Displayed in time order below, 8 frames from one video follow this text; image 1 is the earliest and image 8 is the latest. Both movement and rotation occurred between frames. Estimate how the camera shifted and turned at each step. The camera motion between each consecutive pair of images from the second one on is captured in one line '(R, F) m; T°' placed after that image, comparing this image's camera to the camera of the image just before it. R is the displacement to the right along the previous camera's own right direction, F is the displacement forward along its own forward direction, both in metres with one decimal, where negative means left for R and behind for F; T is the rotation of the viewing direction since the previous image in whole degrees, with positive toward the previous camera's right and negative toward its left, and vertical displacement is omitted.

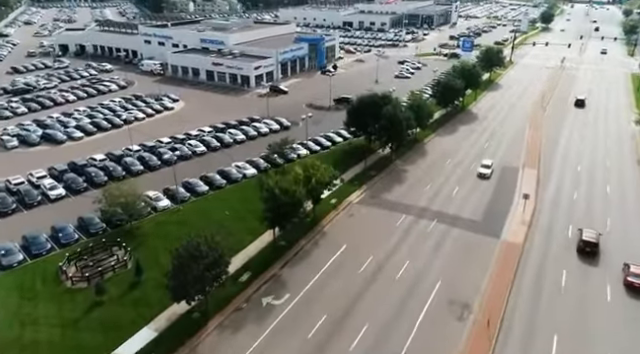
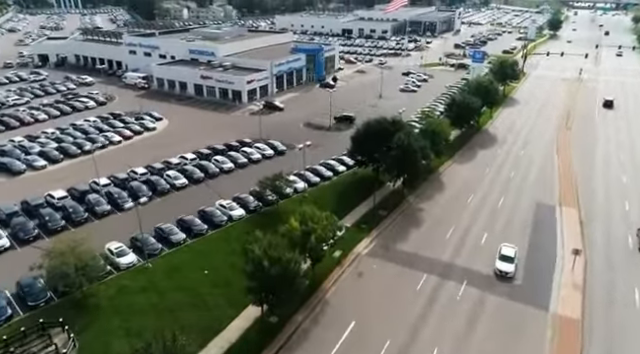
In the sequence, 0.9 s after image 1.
(-0.1, +6.9) m; 0°
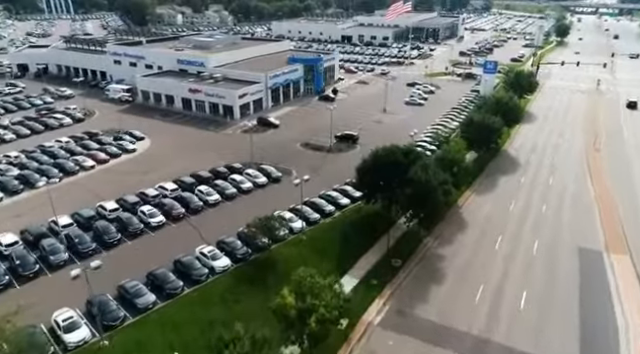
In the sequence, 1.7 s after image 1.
(-0.1, +6.2) m; 0°
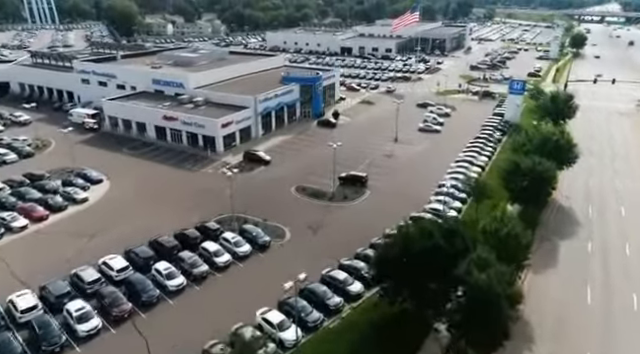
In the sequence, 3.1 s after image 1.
(-0.2, +10.7) m; 0°
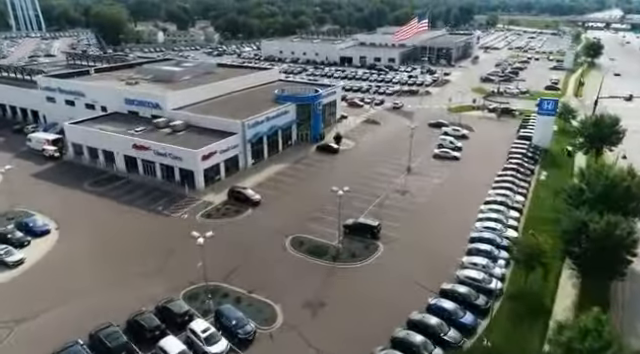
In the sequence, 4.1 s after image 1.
(-0.2, +8.8) m; 0°
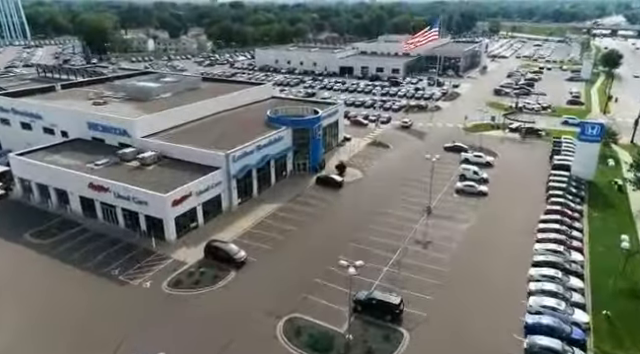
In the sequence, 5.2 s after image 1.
(-0.3, +8.9) m; 0°
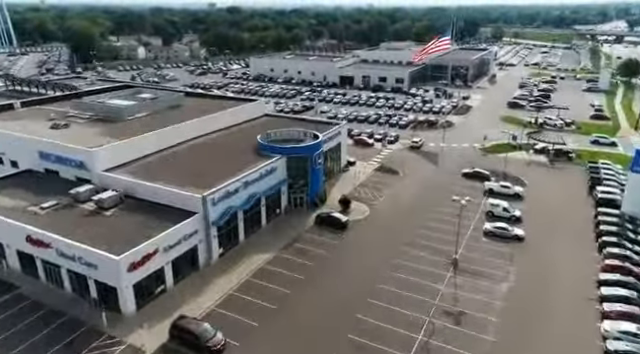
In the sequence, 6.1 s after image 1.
(-0.2, +8.0) m; 0°
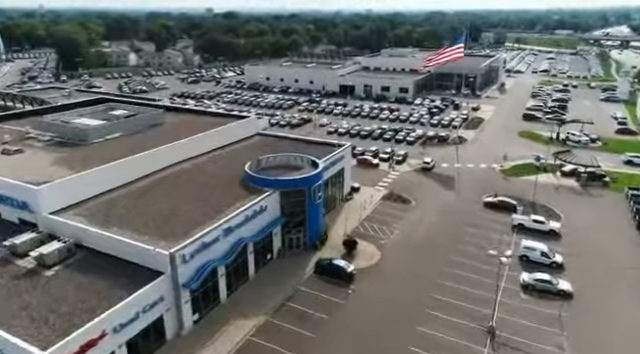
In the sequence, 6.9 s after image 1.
(-0.1, +7.0) m; 0°
